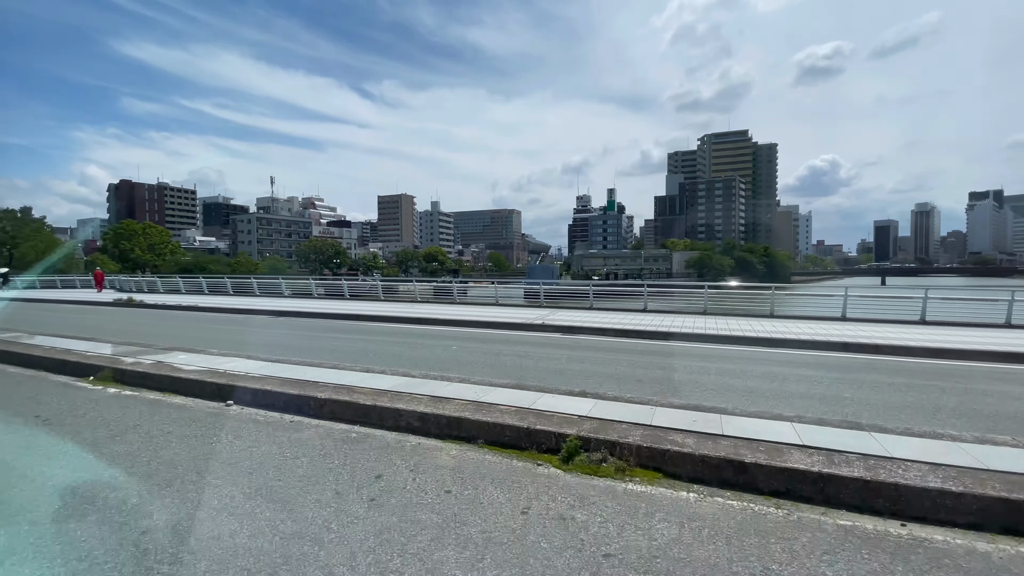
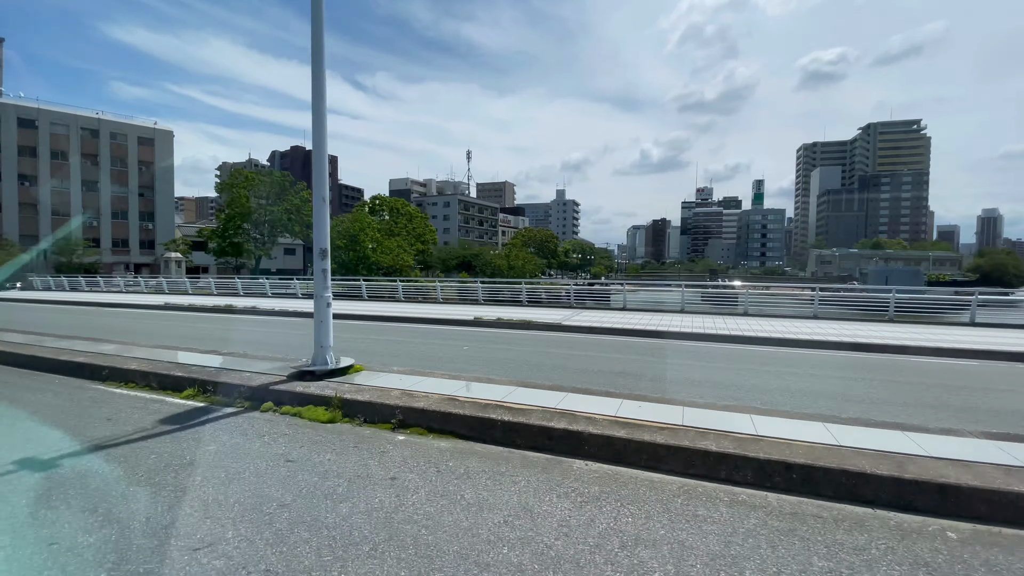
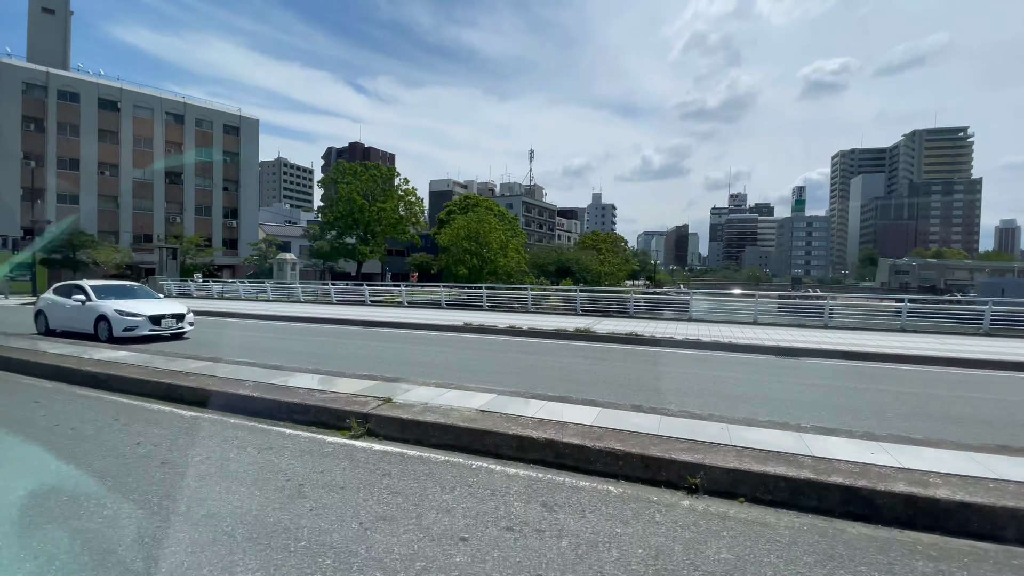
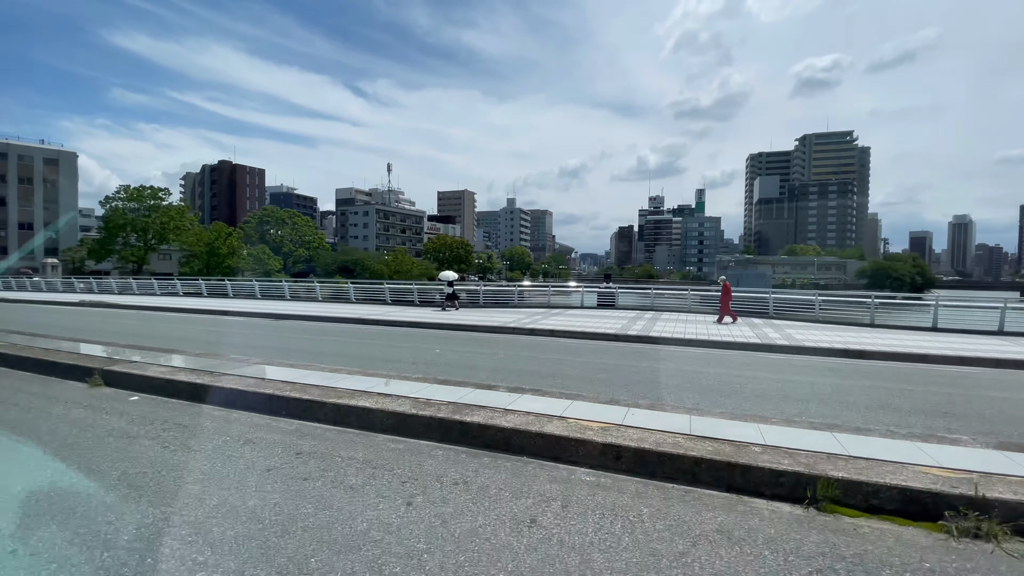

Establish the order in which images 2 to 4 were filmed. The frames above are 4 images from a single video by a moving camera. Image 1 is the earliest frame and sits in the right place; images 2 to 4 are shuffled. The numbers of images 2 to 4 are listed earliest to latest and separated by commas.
4, 2, 3
